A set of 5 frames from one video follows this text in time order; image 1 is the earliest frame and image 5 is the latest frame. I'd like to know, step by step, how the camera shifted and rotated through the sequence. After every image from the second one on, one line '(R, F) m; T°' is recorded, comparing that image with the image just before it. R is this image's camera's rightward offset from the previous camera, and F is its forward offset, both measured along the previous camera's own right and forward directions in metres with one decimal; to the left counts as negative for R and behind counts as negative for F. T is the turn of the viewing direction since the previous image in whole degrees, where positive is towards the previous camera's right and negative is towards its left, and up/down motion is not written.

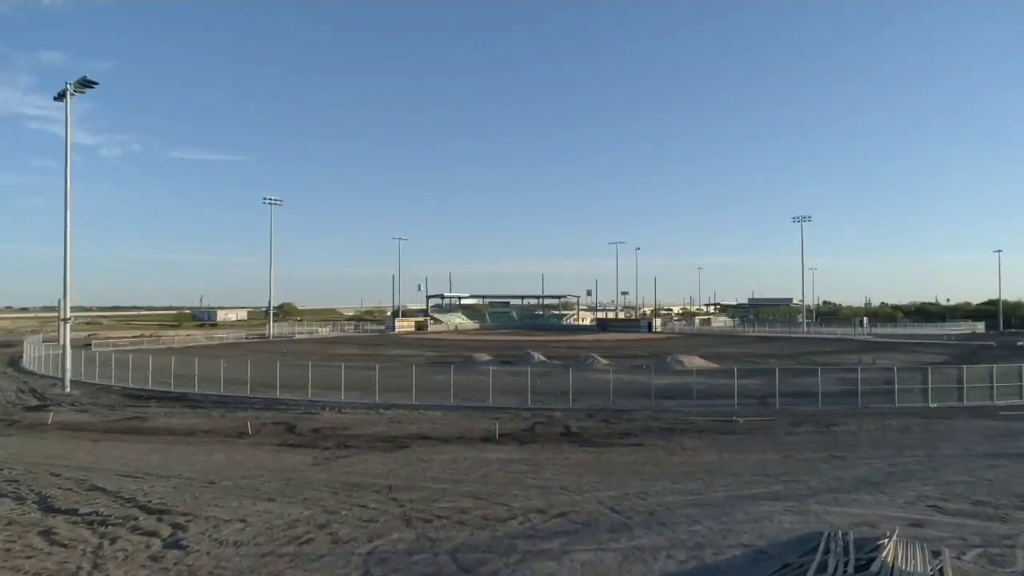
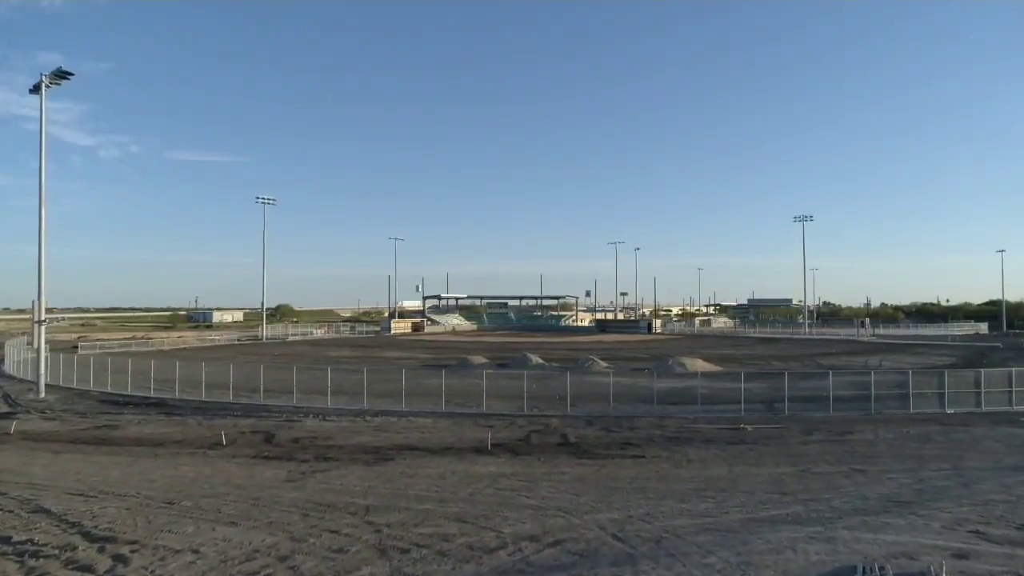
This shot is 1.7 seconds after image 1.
(+0.2, +1.5) m; 0°
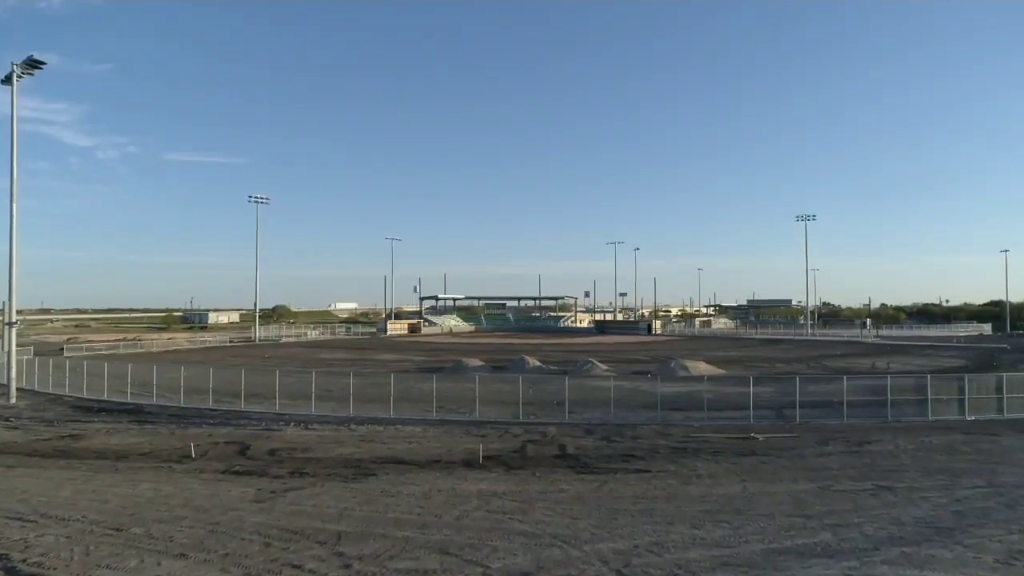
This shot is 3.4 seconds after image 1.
(+0.1, +1.6) m; 0°
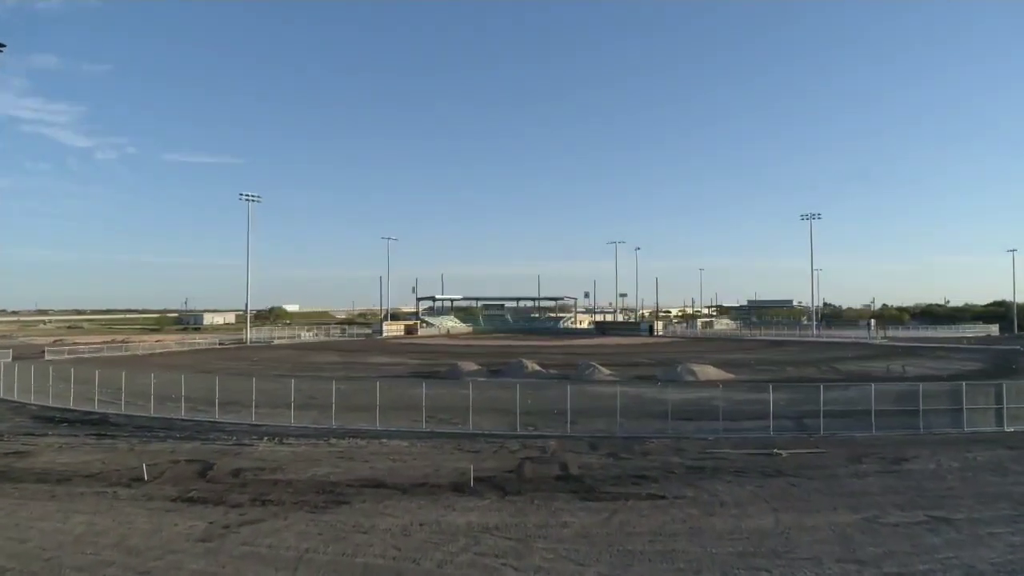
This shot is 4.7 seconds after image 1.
(+0.1, +2.3) m; 0°
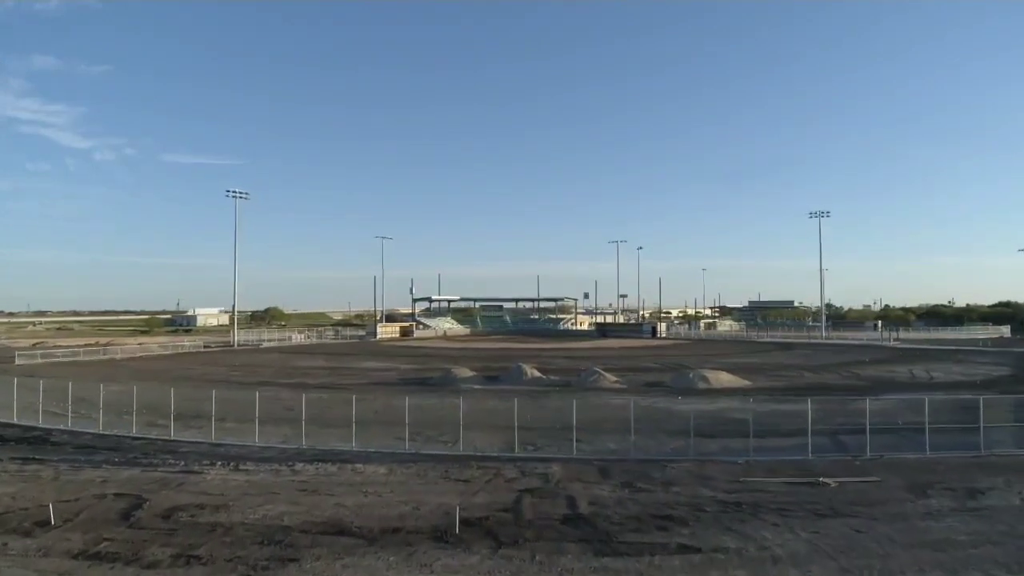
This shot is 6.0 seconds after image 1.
(+0.1, +3.3) m; 0°
